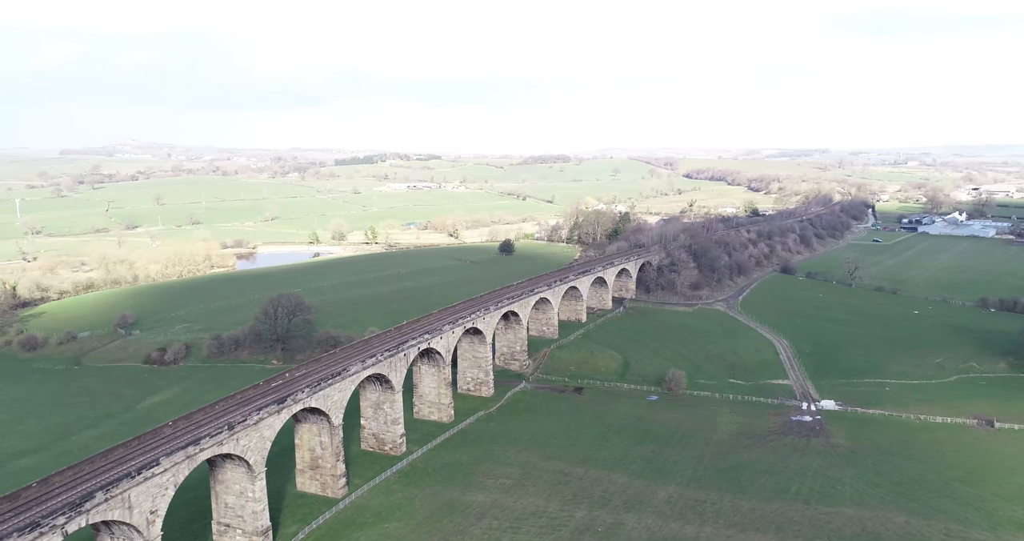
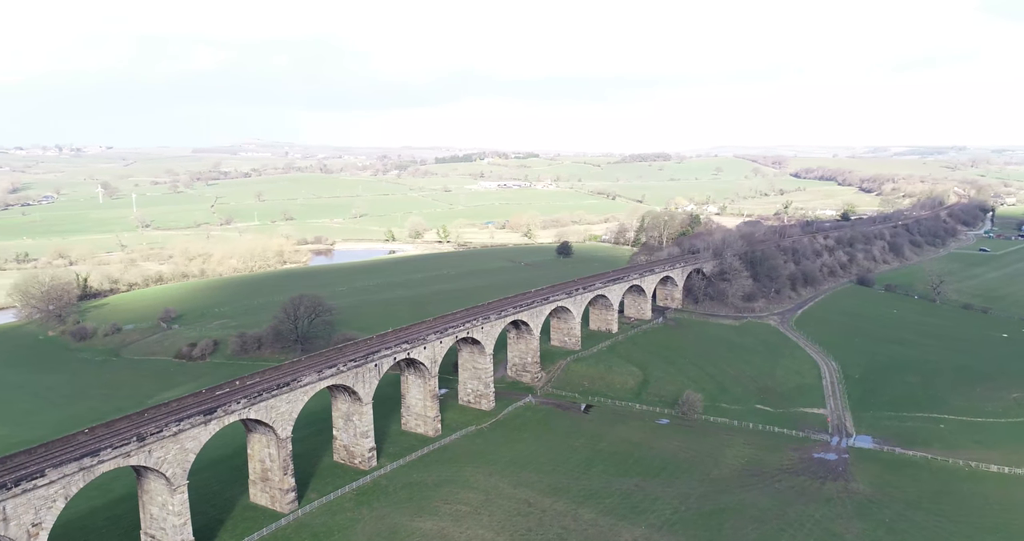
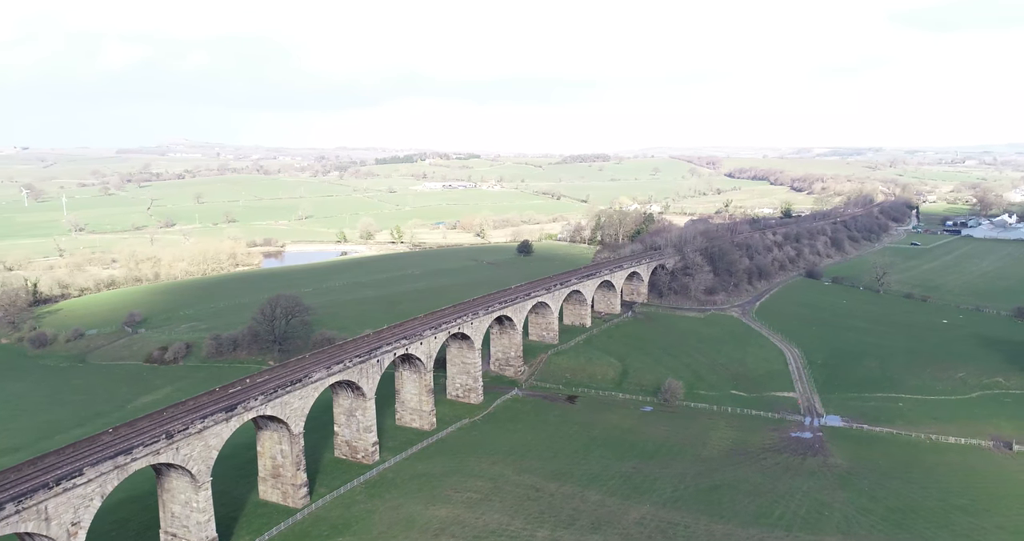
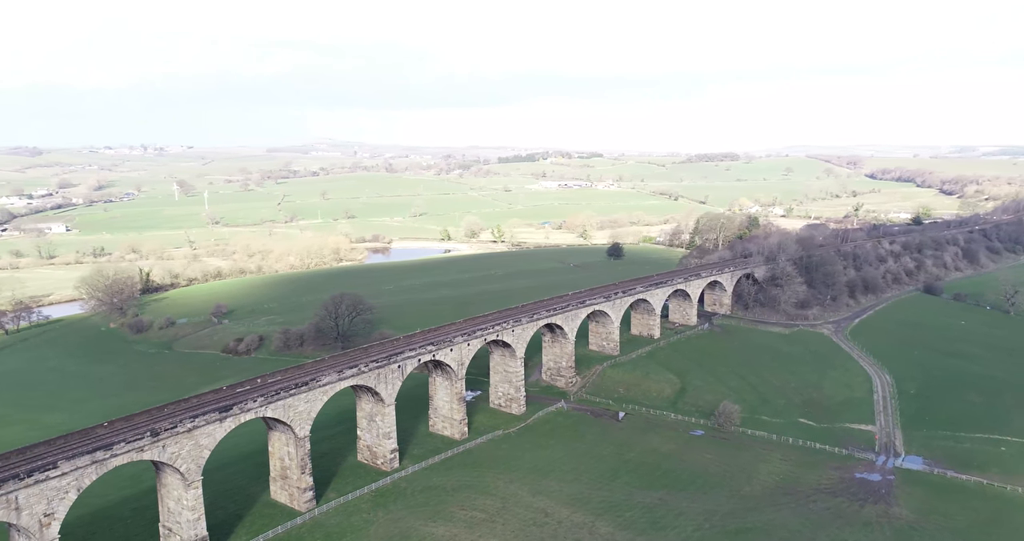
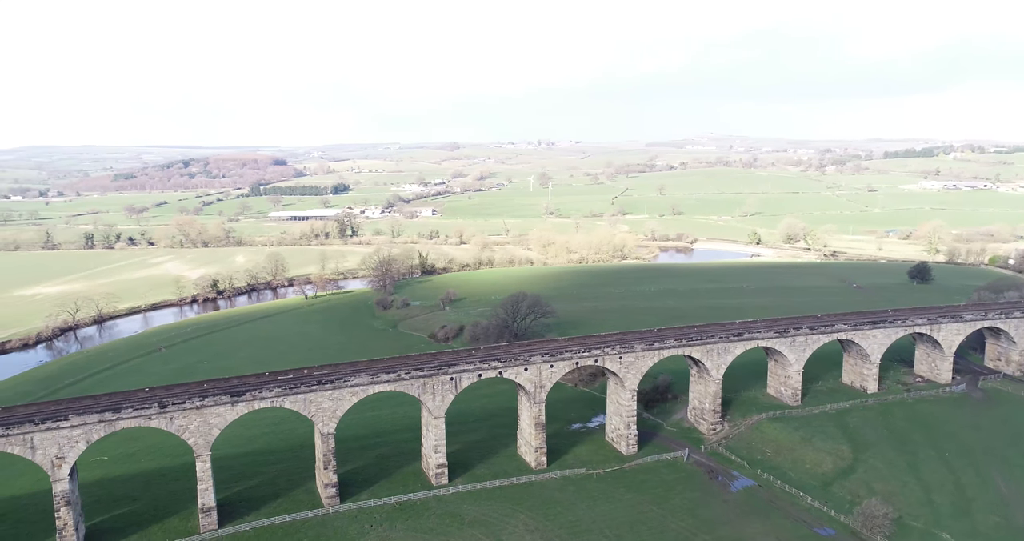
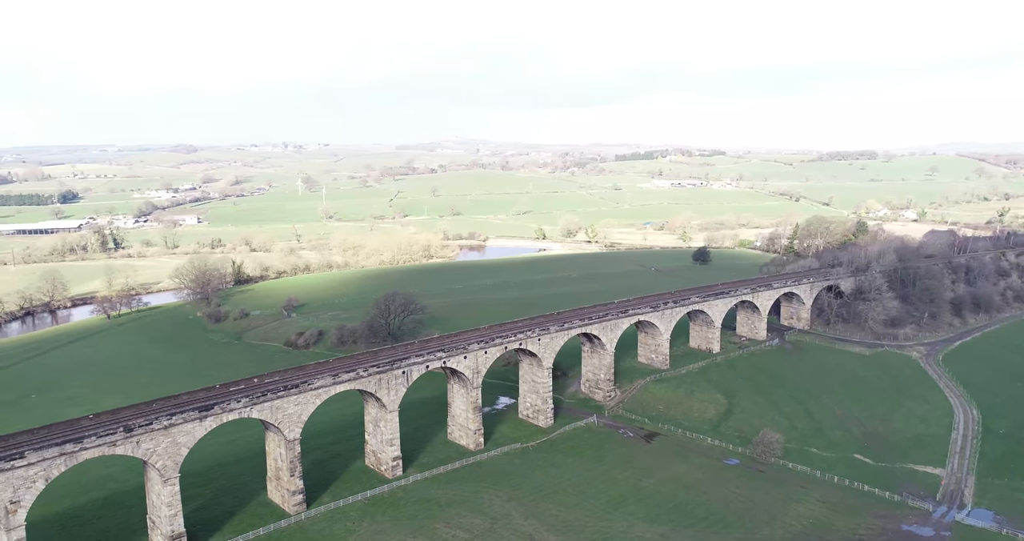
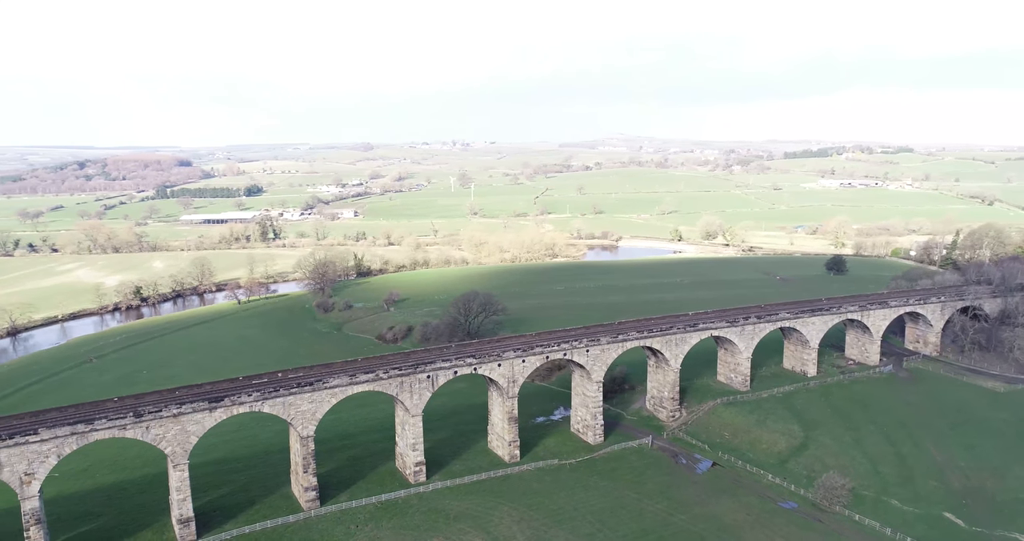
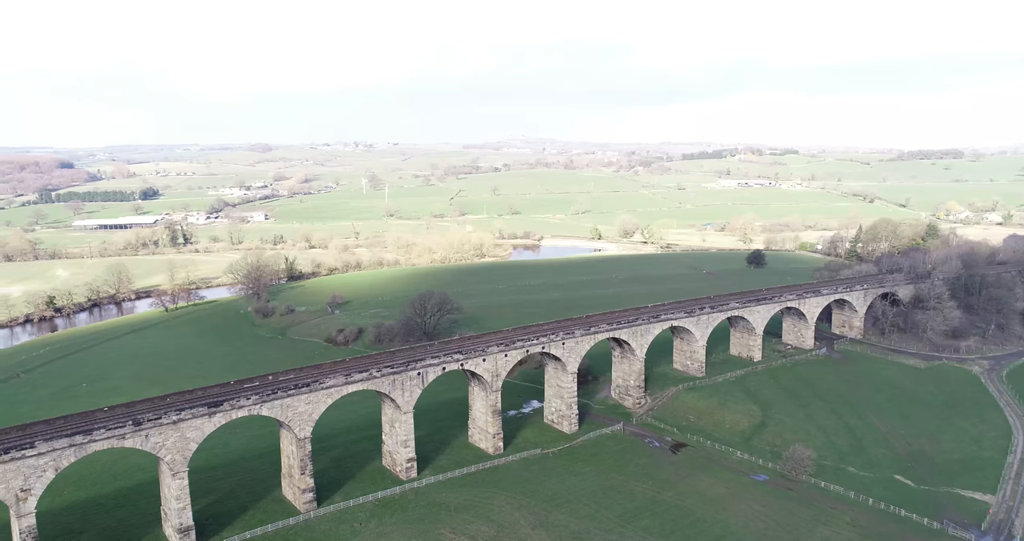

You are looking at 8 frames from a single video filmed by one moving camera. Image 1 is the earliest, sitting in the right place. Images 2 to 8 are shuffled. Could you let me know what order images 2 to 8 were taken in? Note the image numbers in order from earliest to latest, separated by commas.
3, 2, 4, 6, 8, 7, 5
